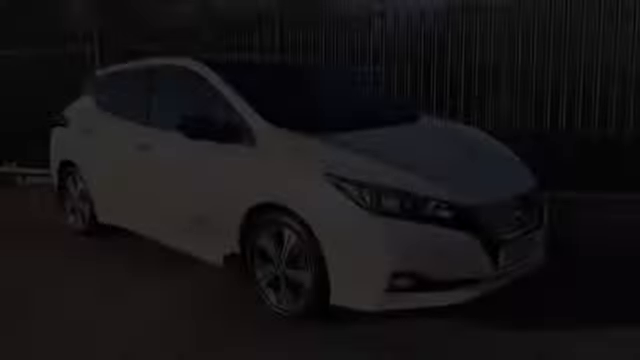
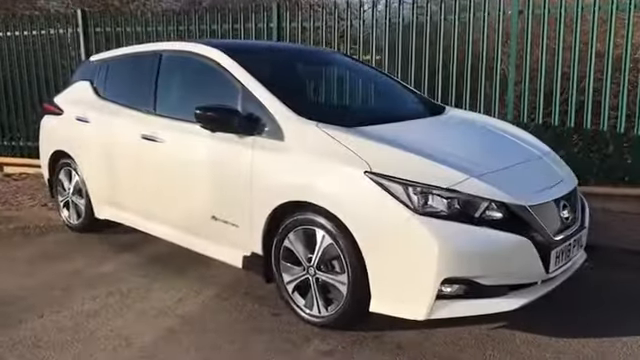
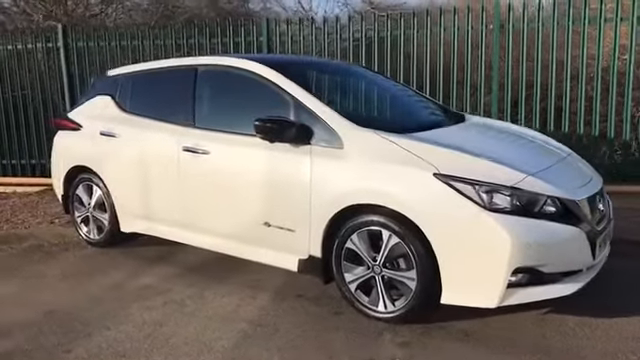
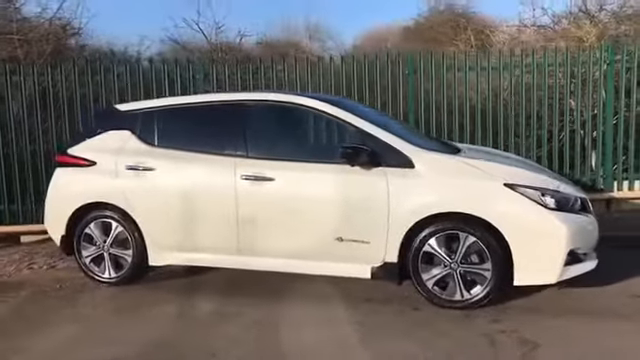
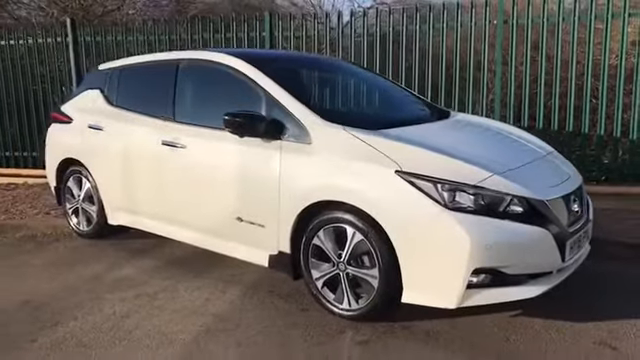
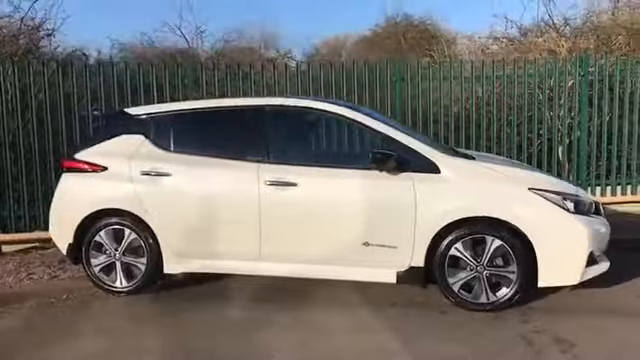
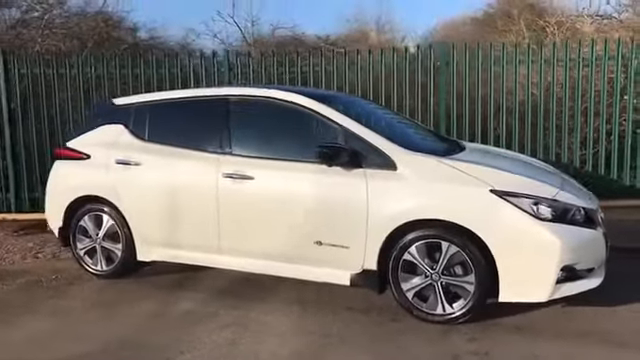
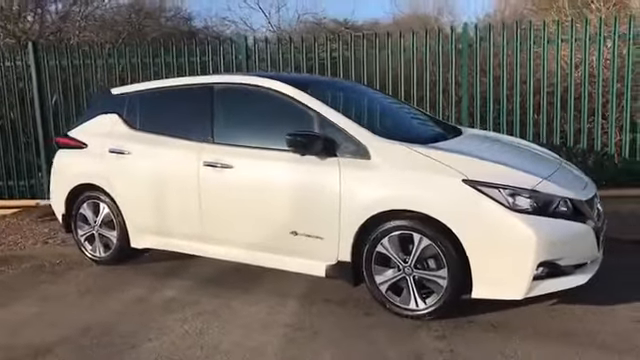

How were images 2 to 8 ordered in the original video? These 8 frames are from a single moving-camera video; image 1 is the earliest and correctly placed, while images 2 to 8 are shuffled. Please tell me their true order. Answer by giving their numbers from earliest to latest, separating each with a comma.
2, 5, 3, 8, 7, 4, 6
